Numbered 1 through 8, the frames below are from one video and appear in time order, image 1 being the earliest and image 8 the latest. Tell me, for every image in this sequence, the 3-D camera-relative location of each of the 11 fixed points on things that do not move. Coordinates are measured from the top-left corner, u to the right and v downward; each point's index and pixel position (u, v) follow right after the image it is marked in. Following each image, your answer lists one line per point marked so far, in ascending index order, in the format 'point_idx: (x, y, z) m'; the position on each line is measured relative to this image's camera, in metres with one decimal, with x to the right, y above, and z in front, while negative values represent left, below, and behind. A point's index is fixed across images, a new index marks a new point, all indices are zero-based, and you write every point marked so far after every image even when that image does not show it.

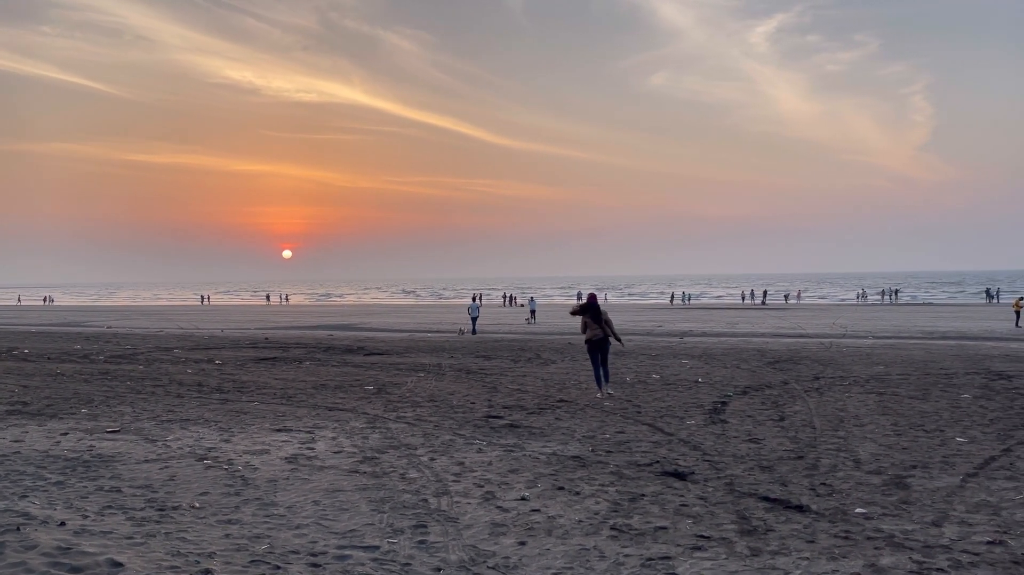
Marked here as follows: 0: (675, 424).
0: (+2.1, -1.7, +10.5) m
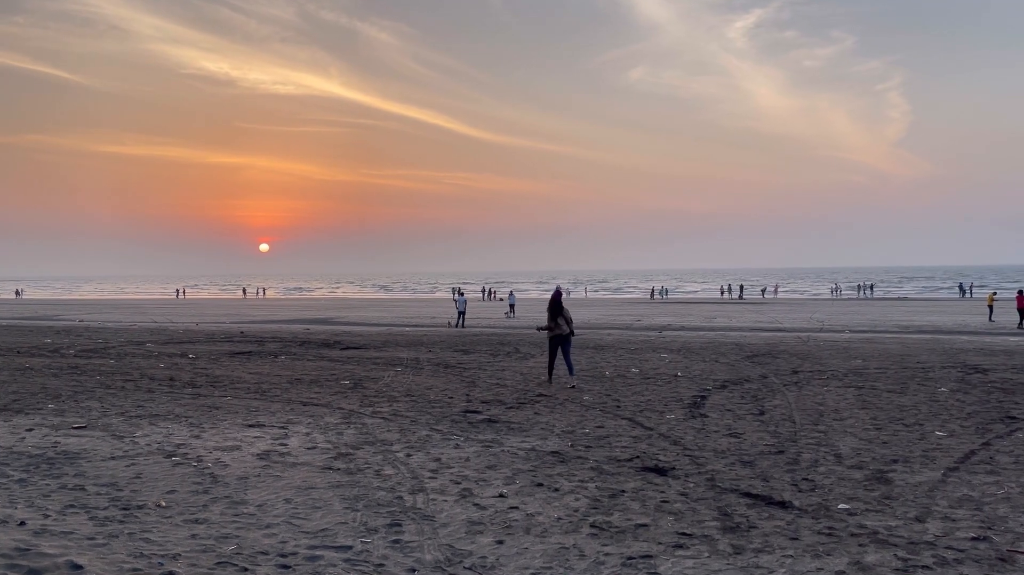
0: (+1.8, -1.6, +10.4) m
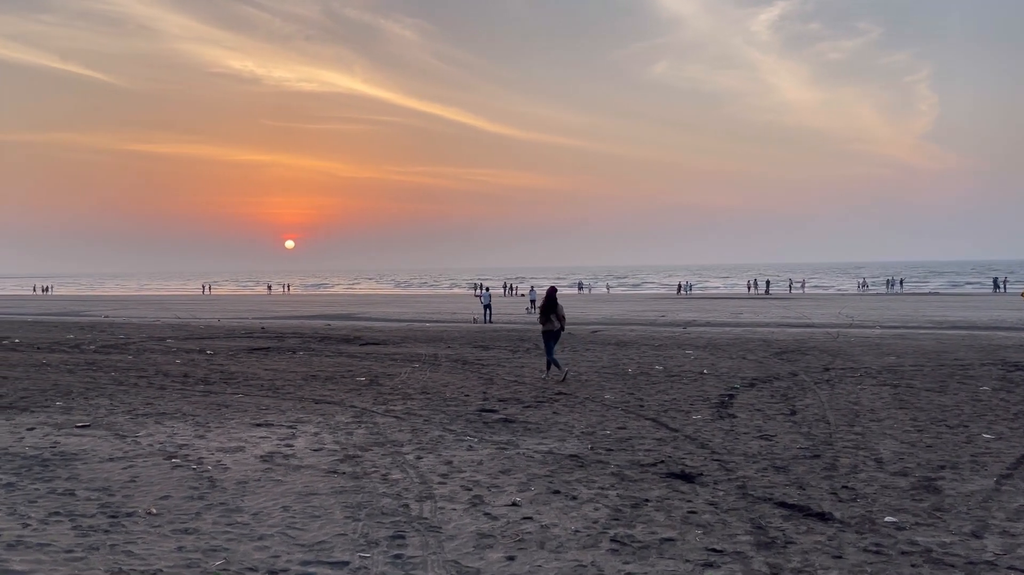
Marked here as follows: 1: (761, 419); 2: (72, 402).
0: (+2.0, -1.6, +9.9) m
1: (+3.0, -1.6, +10.2) m
2: (-5.8, -1.5, +11.0) m
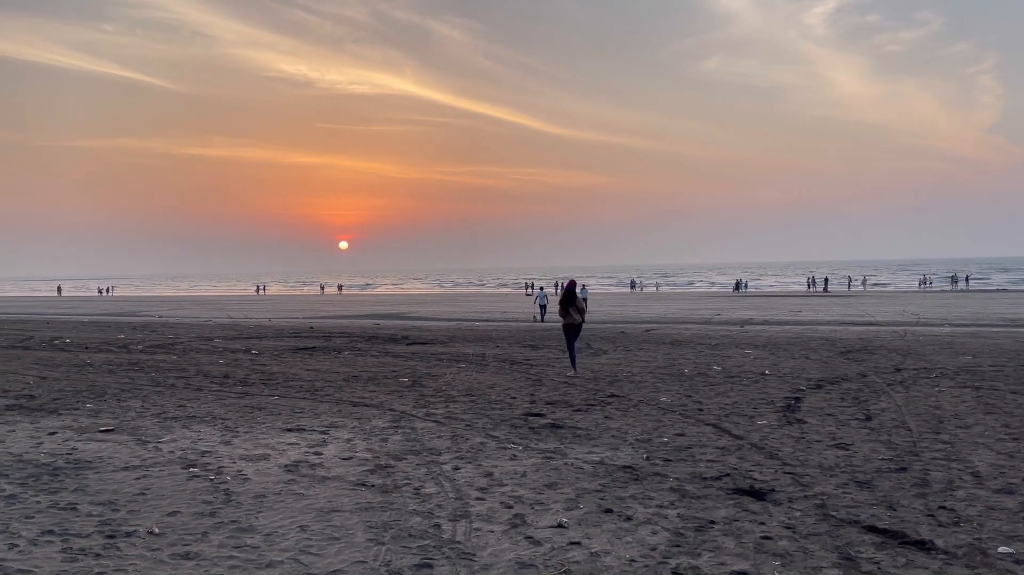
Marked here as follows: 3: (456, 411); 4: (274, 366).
0: (+2.5, -1.5, +9.1) m
1: (+3.6, -1.5, +9.3) m
2: (-5.2, -1.5, +10.6) m
3: (-0.7, -1.5, +10.1) m
4: (-4.9, -1.6, +17.2) m
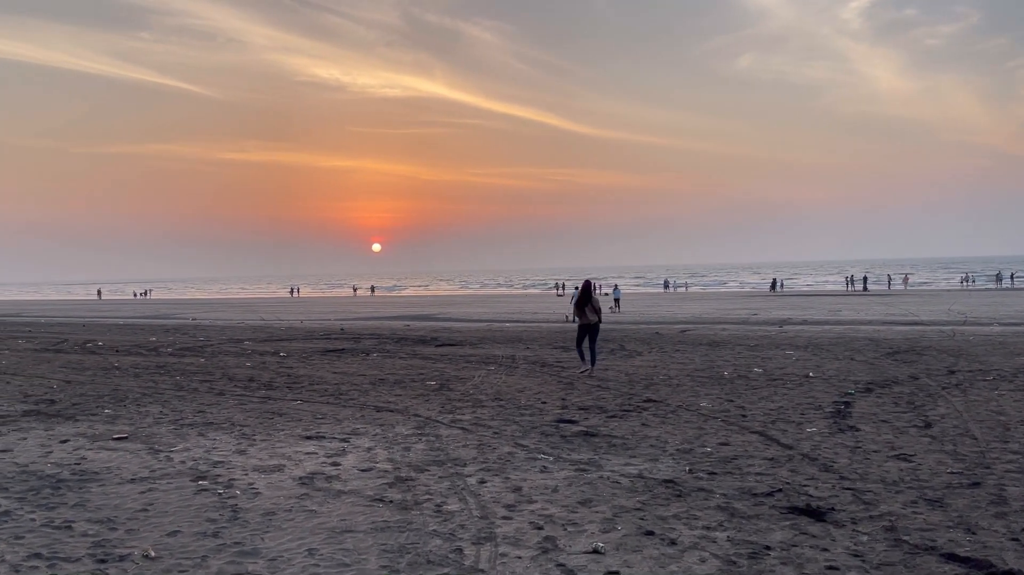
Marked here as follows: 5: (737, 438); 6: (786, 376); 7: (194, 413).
0: (+2.9, -1.5, +8.5) m
1: (+3.9, -1.5, +8.6) m
2: (-4.8, -1.5, +10.3) m
3: (-0.3, -1.5, +9.6) m
4: (-4.3, -1.6, +16.8) m
5: (+2.2, -1.4, +8.0) m
6: (+4.8, -1.5, +14.4) m
7: (-3.8, -1.5, +10.0) m
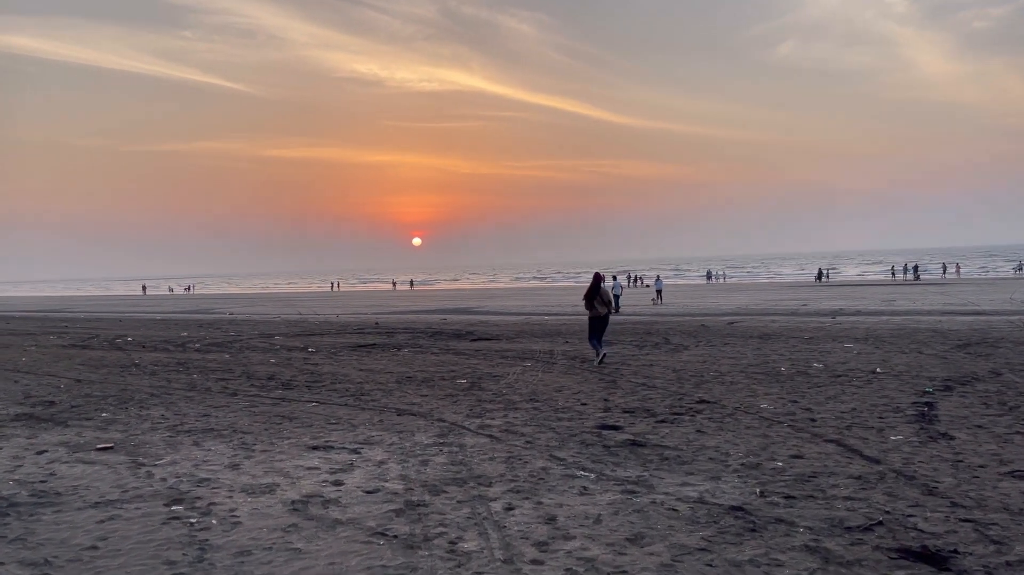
0: (+3.2, -1.3, +7.2) m
1: (+4.2, -1.4, +7.3) m
2: (-4.4, -1.4, +9.4) m
3: (0.0, -1.4, +8.5) m
4: (-3.6, -1.5, +15.9) m
5: (+2.5, -1.3, +6.8) m
6: (+5.4, -1.3, +13.1) m
7: (-3.4, -1.4, +9.1) m
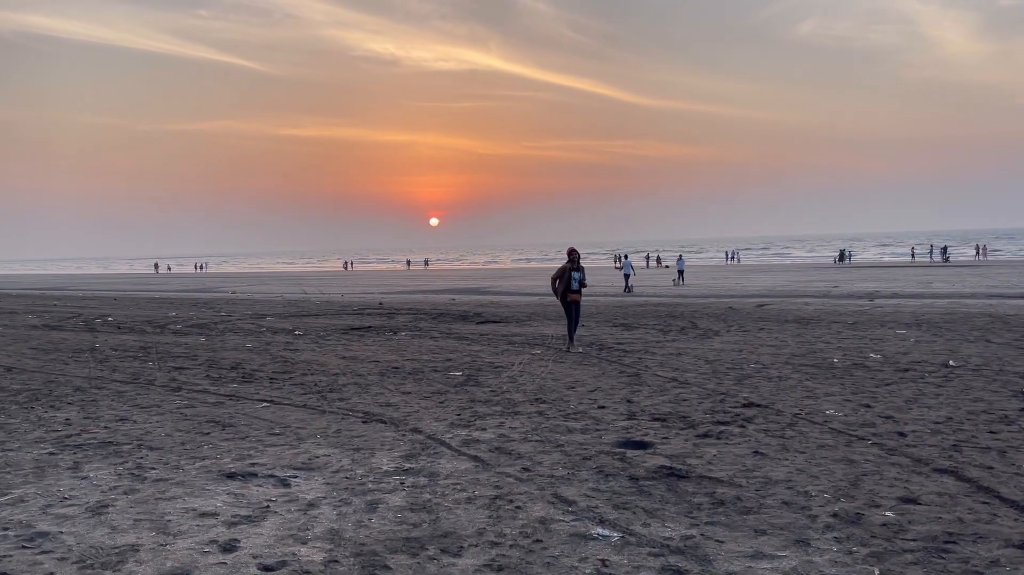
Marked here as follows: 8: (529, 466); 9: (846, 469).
0: (+3.1, -1.2, +5.2) m
1: (+4.2, -1.2, +5.2) m
2: (-4.4, -1.2, +7.5) m
3: (0.0, -1.1, +6.5) m
4: (-3.5, -1.1, +14.0) m
5: (+2.4, -1.2, +4.8) m
6: (+5.4, -1.0, +11.0) m
7: (-3.5, -1.2, +7.2) m
8: (+0.1, -1.2, +5.5) m
9: (+2.1, -1.1, +5.4) m
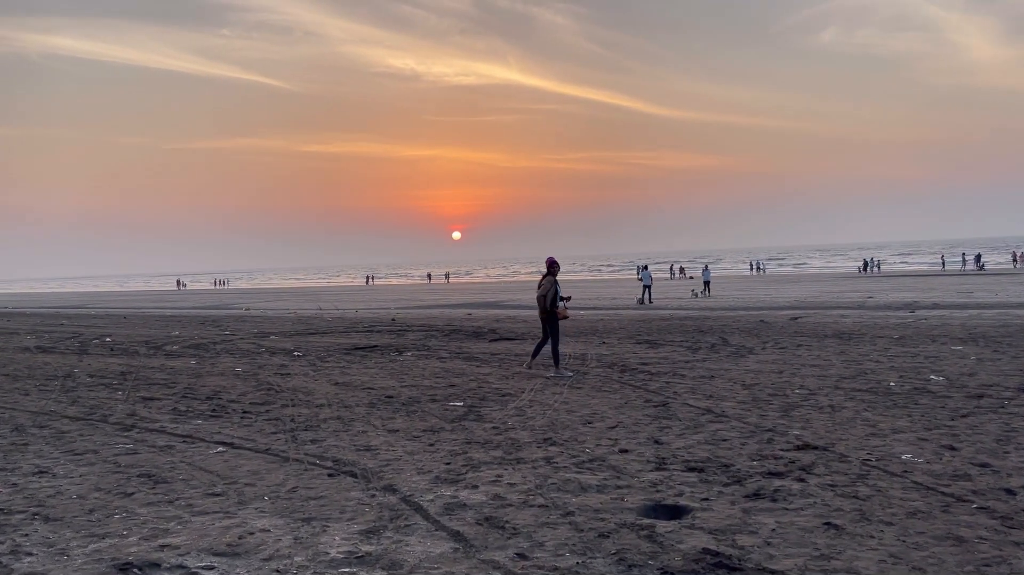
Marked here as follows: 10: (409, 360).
0: (+3.0, -1.2, +3.7) m
1: (+4.1, -1.3, +3.8) m
2: (-4.4, -1.4, +6.3) m
3: (0.0, -1.3, +5.1) m
4: (-3.3, -1.4, +12.7) m
5: (+2.3, -1.2, +3.4) m
6: (+5.5, -1.2, +9.5) m
7: (-3.4, -1.3, +5.9) m
8: (+0.1, -1.3, +4.1) m
9: (+2.1, -1.2, +3.9) m
10: (-1.9, -1.3, +15.4) m
